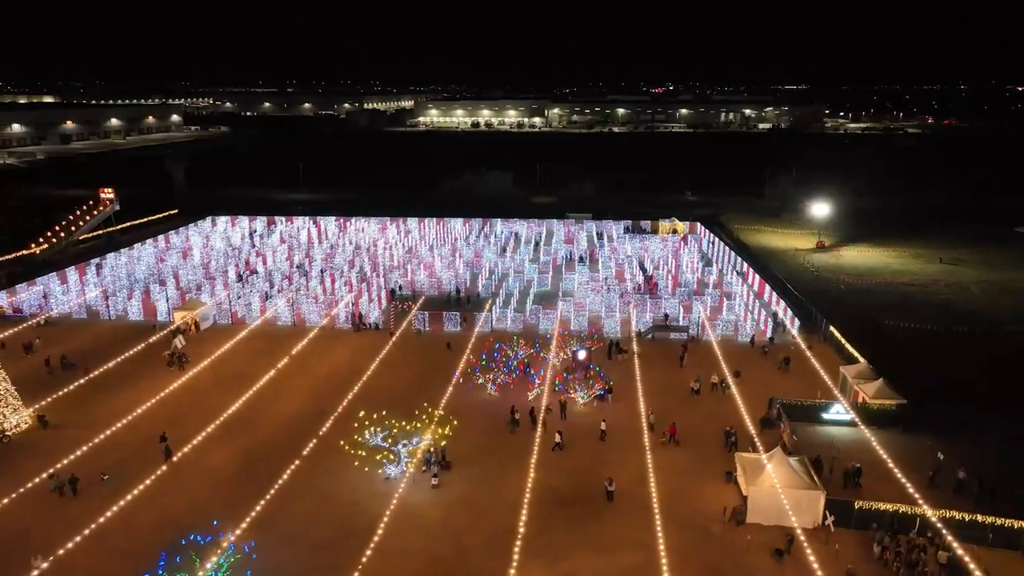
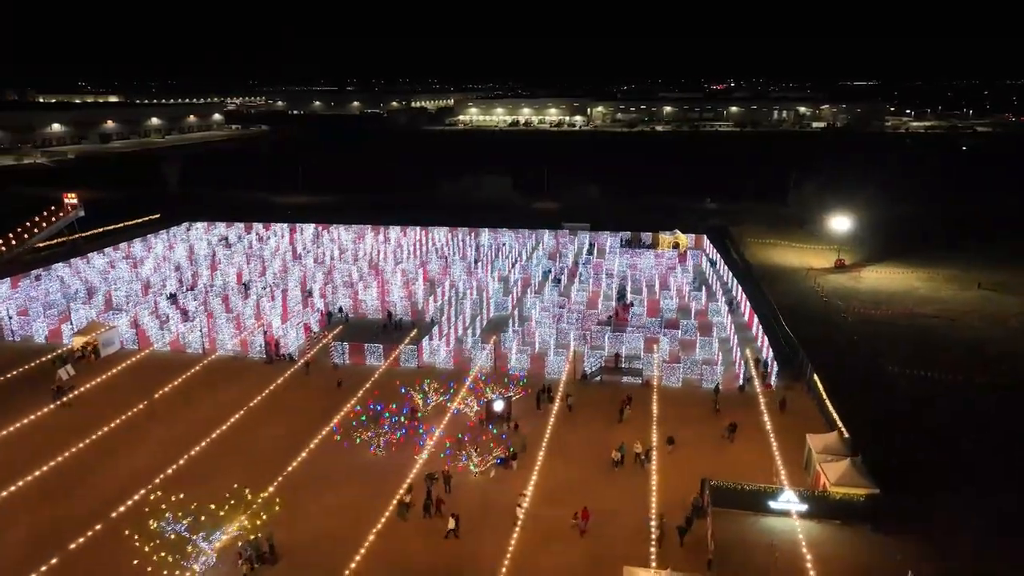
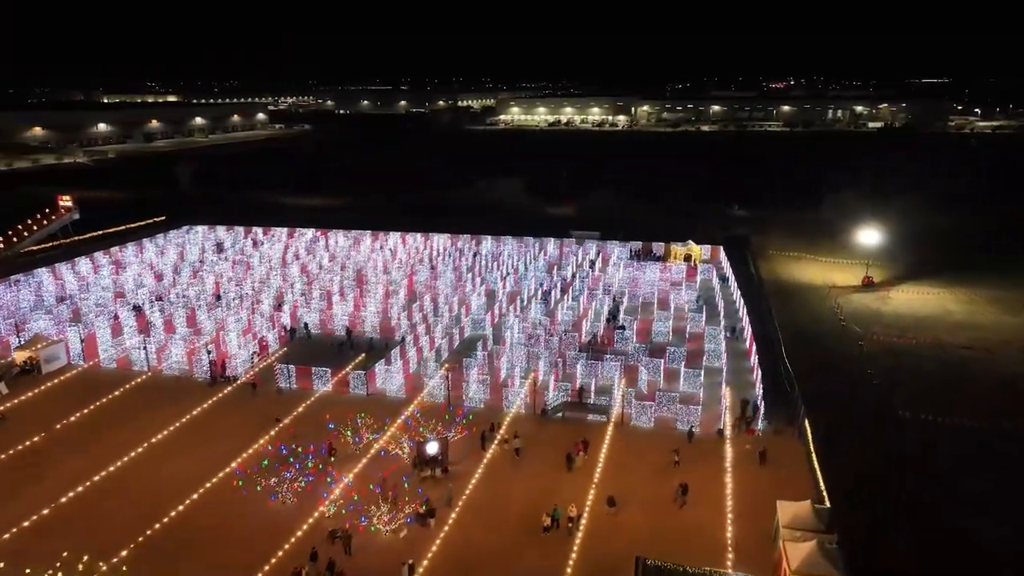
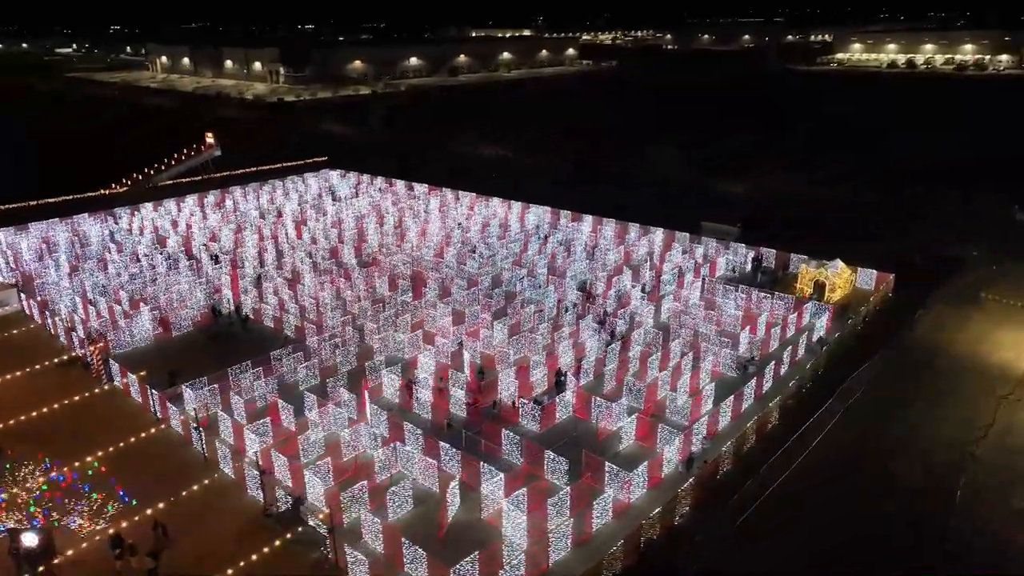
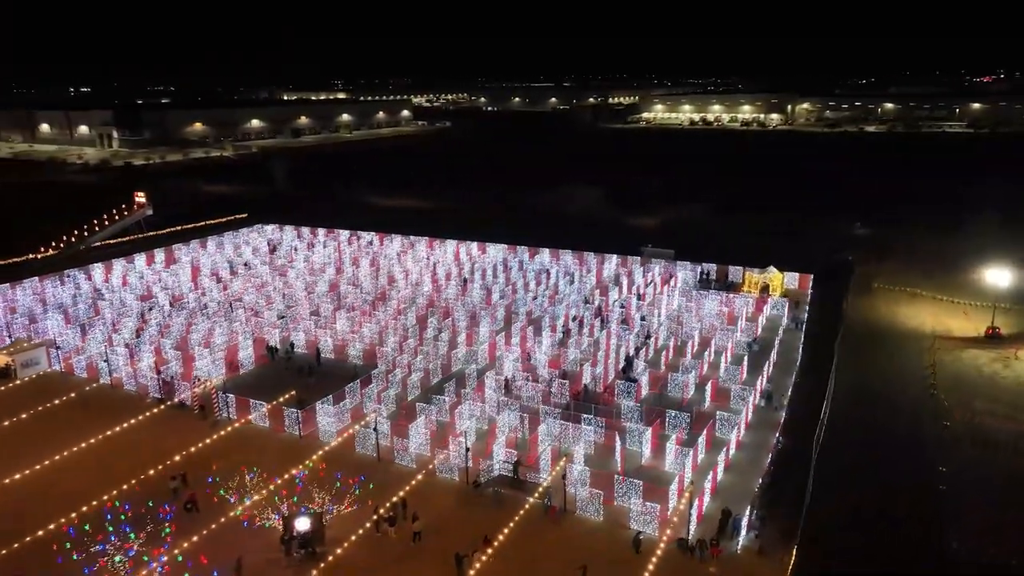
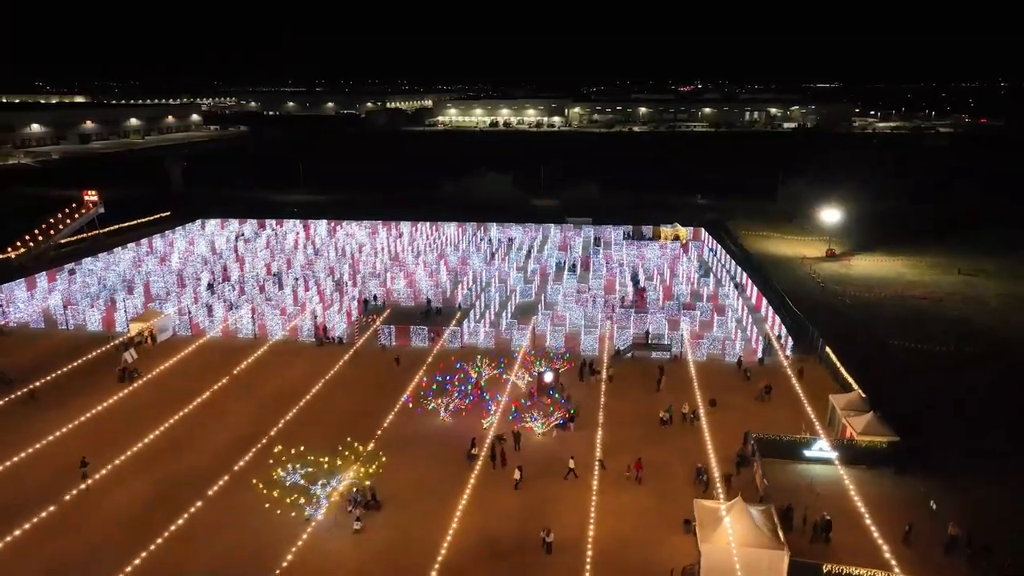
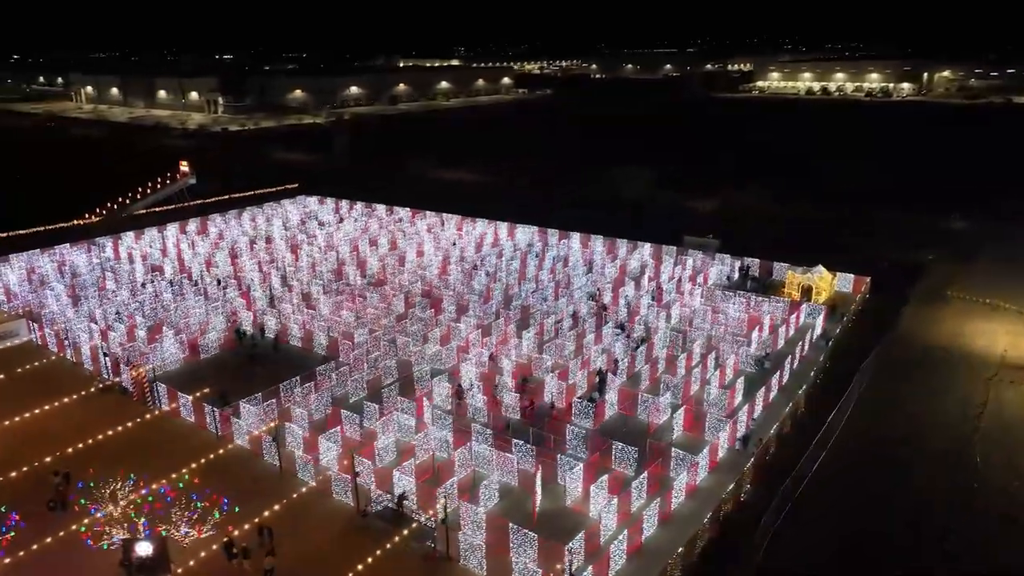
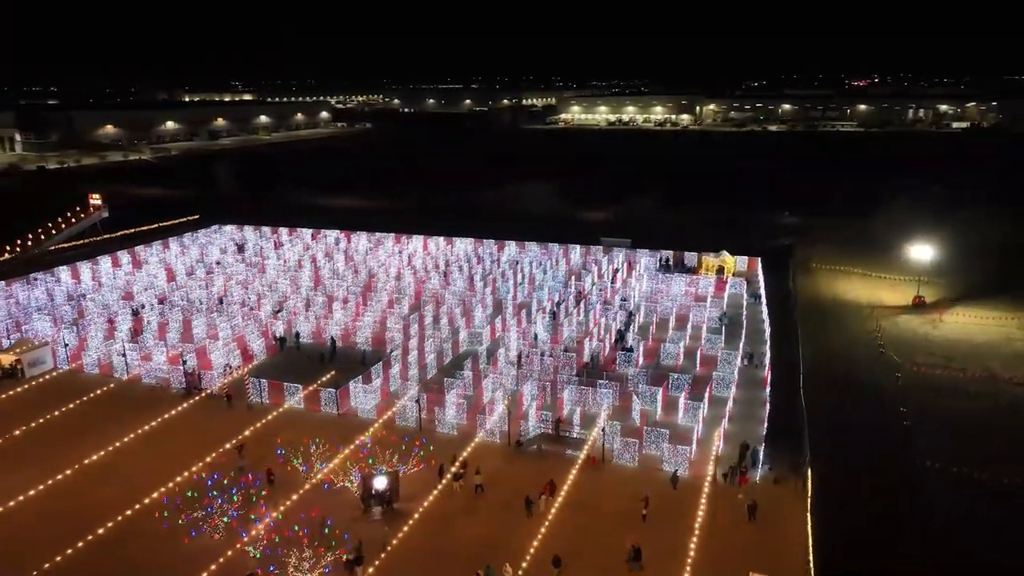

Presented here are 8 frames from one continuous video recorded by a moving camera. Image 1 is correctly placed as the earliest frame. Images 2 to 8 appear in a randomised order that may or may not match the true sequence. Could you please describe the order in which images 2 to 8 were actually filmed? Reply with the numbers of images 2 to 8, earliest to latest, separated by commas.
6, 2, 3, 8, 5, 7, 4
